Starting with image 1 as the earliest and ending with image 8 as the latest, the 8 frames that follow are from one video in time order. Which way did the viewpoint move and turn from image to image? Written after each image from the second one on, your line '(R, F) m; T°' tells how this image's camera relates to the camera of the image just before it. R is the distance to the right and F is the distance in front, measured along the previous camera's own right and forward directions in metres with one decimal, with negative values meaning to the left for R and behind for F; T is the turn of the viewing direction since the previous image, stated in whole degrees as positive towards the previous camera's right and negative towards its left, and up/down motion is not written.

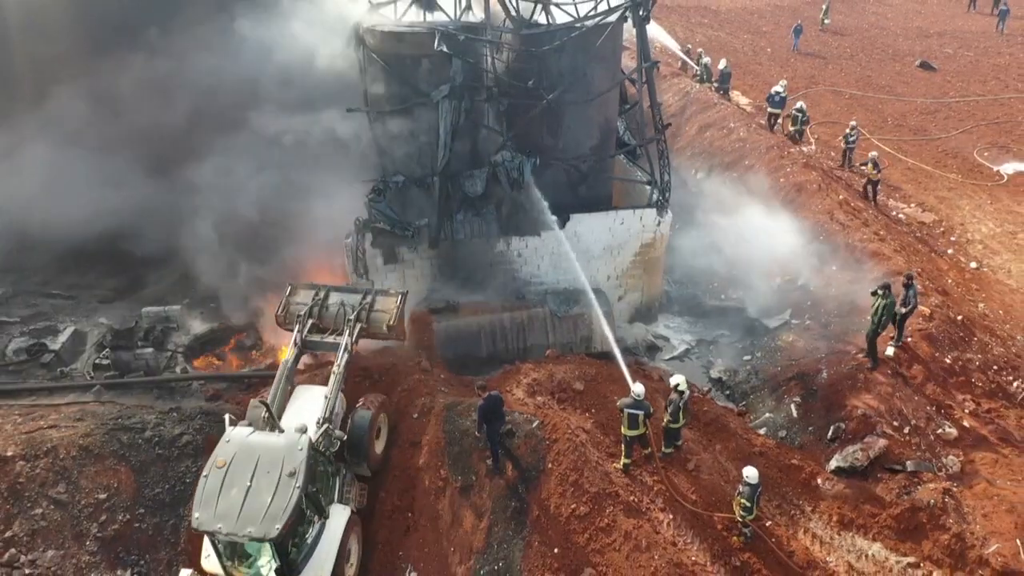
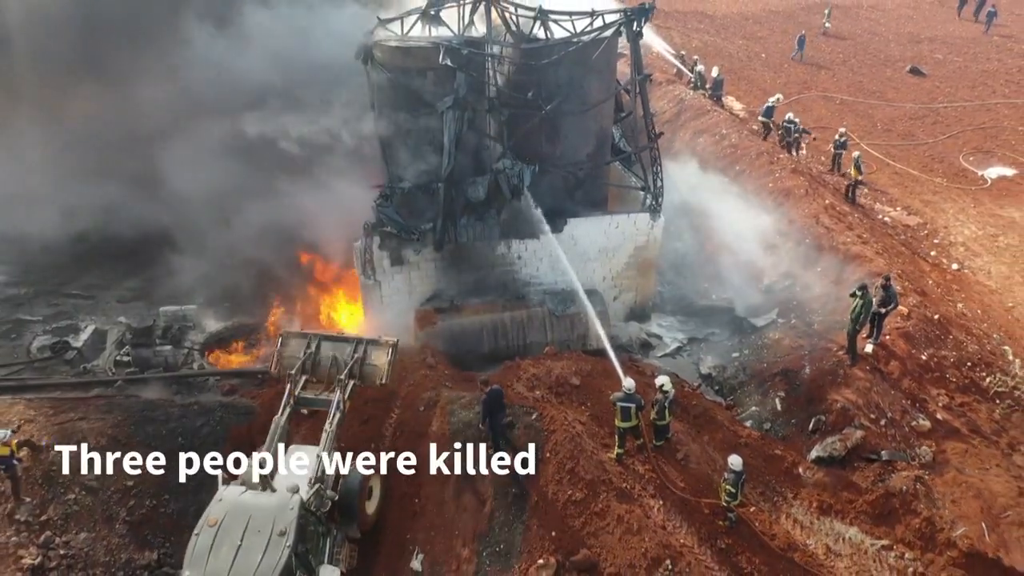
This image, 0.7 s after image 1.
(0.0, -0.5) m; 0°
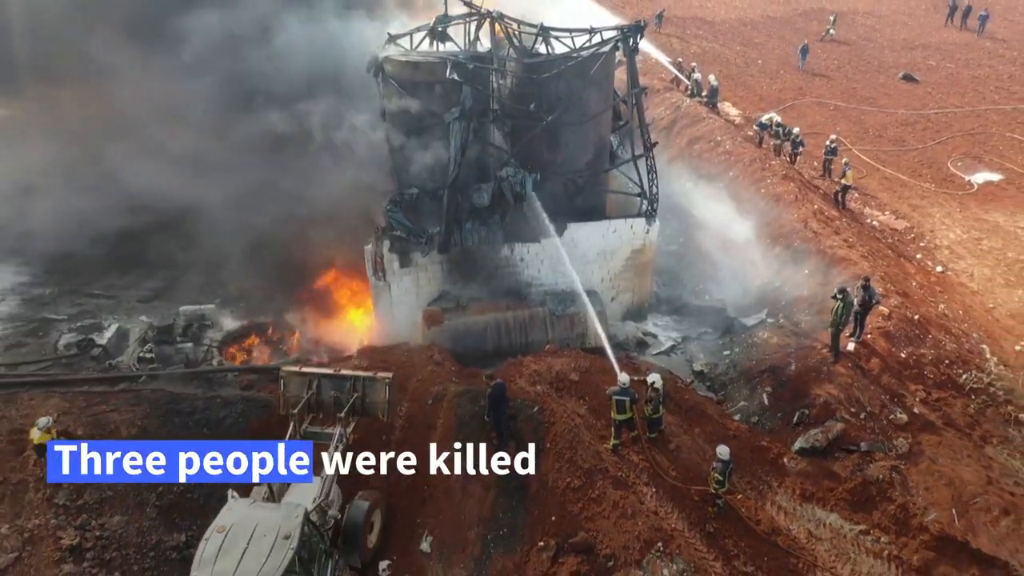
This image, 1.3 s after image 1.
(0.0, -0.5) m; 0°
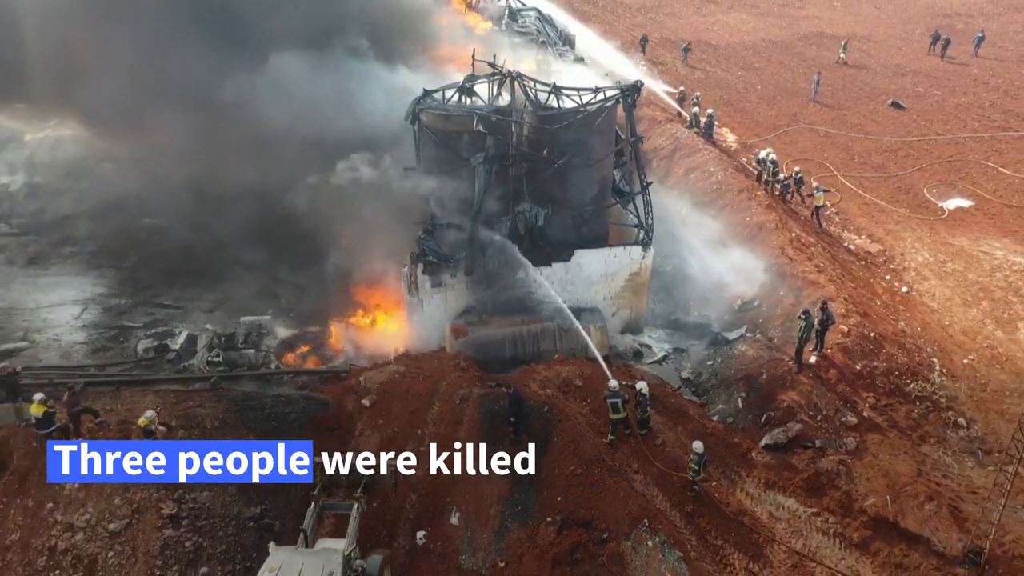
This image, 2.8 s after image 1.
(0.0, -1.6) m; -1°
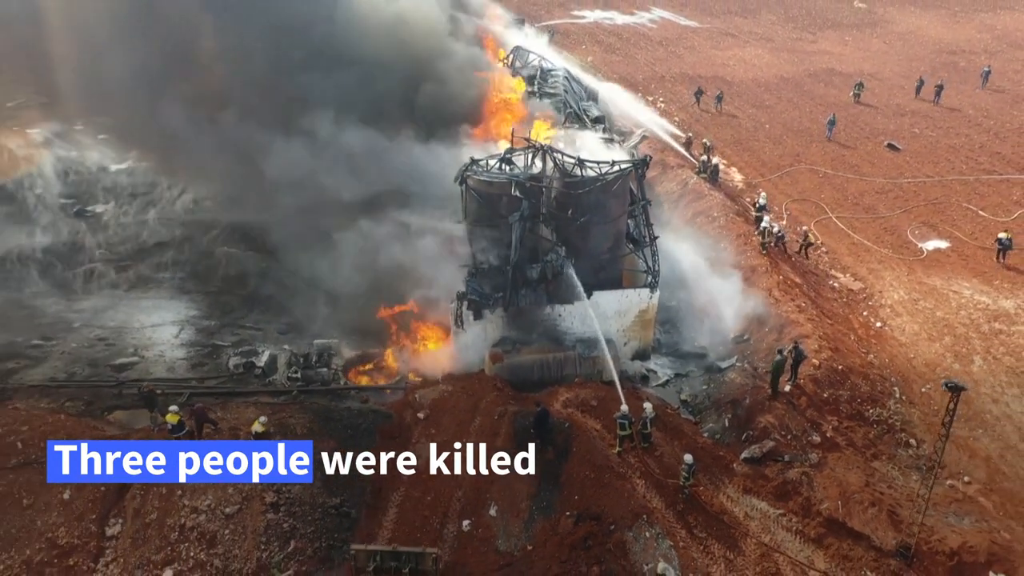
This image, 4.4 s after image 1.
(-0.1, -2.3) m; -2°
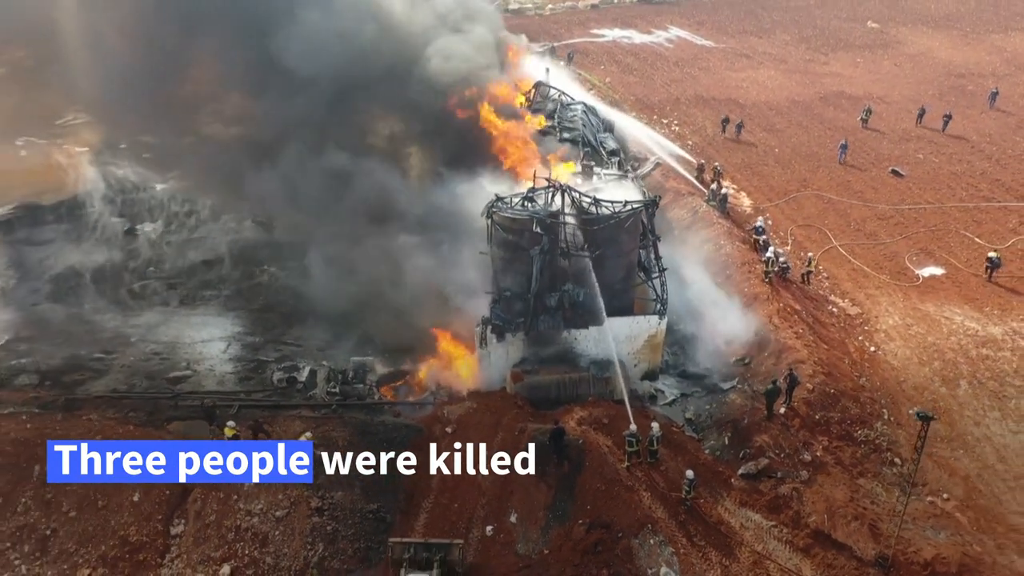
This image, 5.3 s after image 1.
(-0.1, -1.3) m; -1°
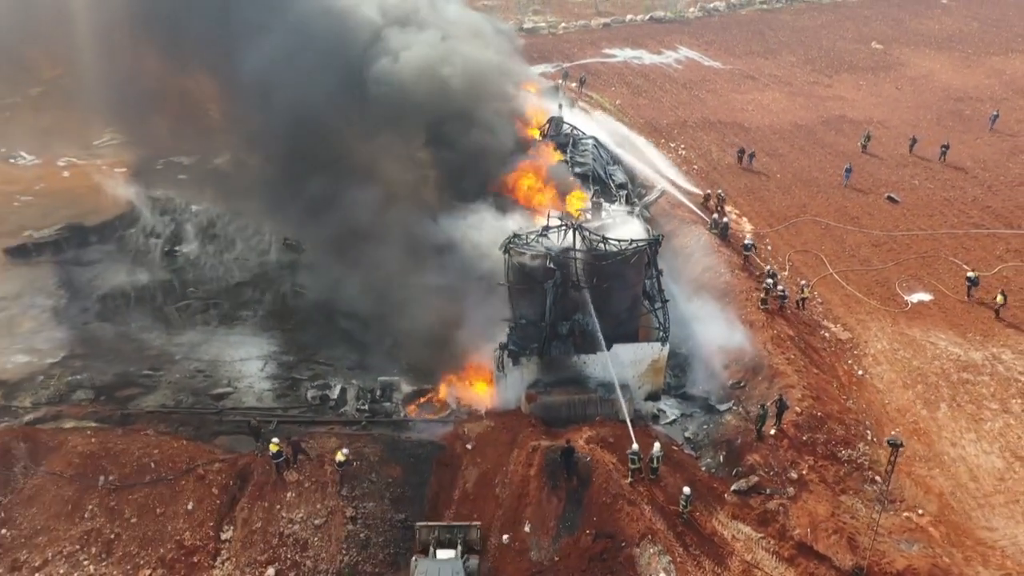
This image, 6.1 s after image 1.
(-0.1, -1.4) m; -1°
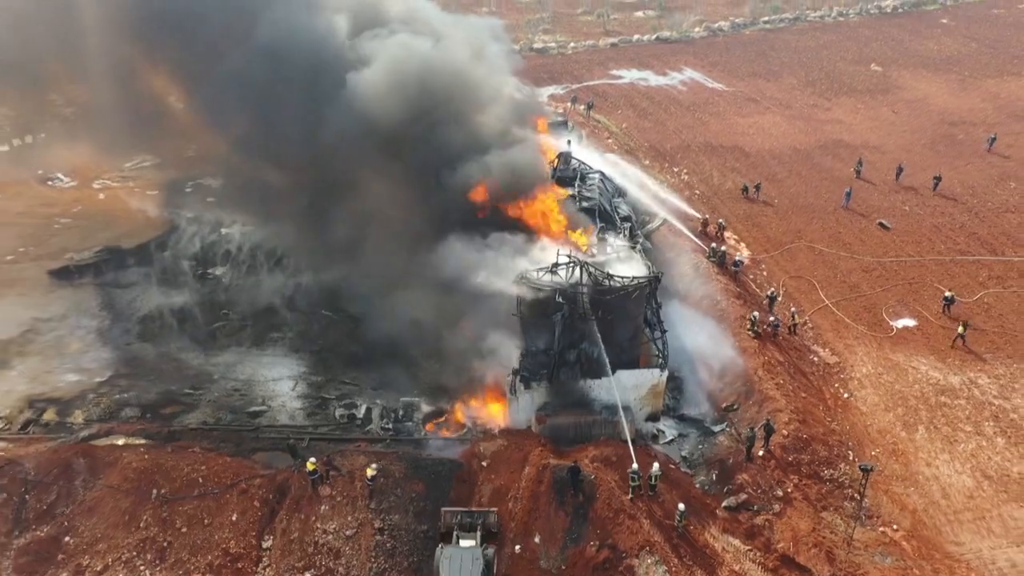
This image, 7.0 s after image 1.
(-0.1, -1.5) m; -1°
